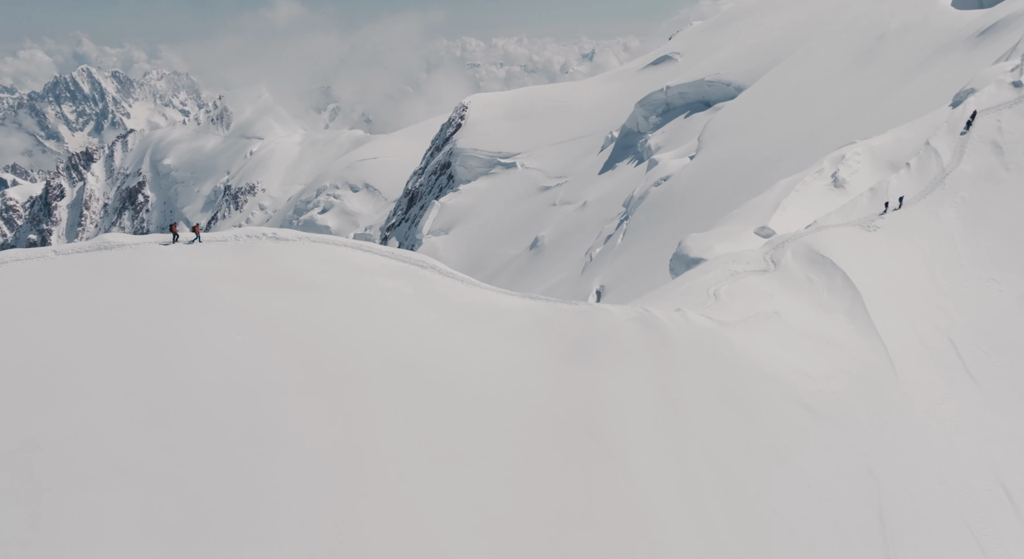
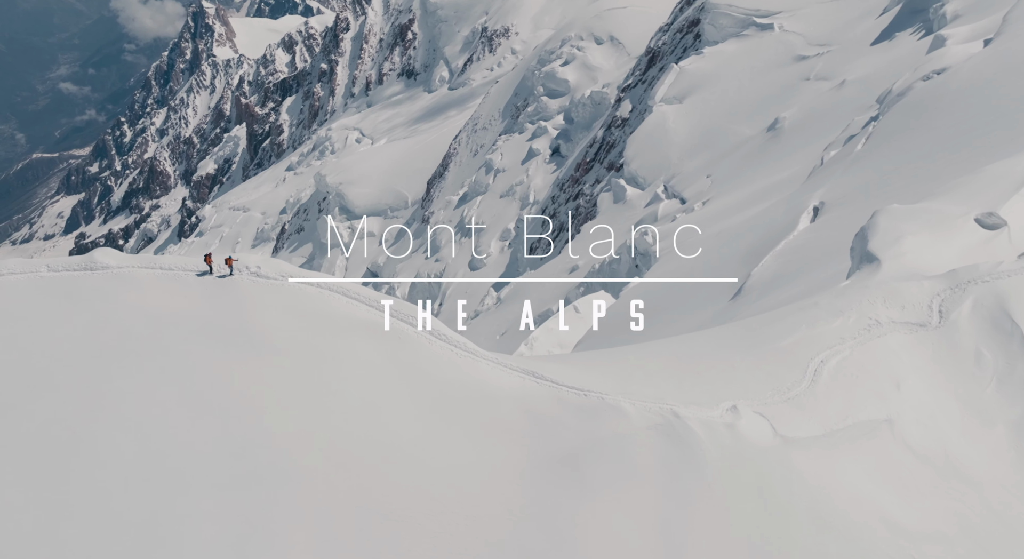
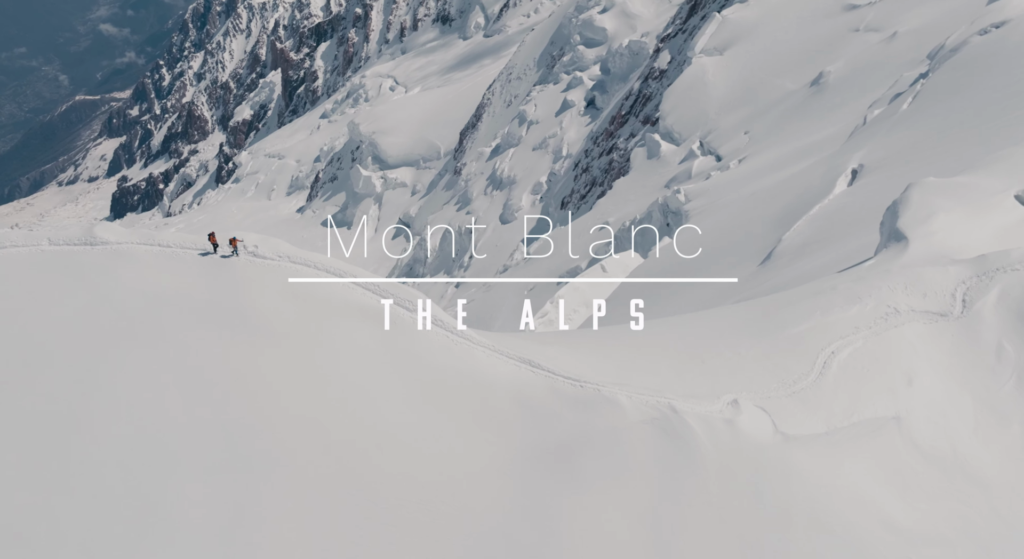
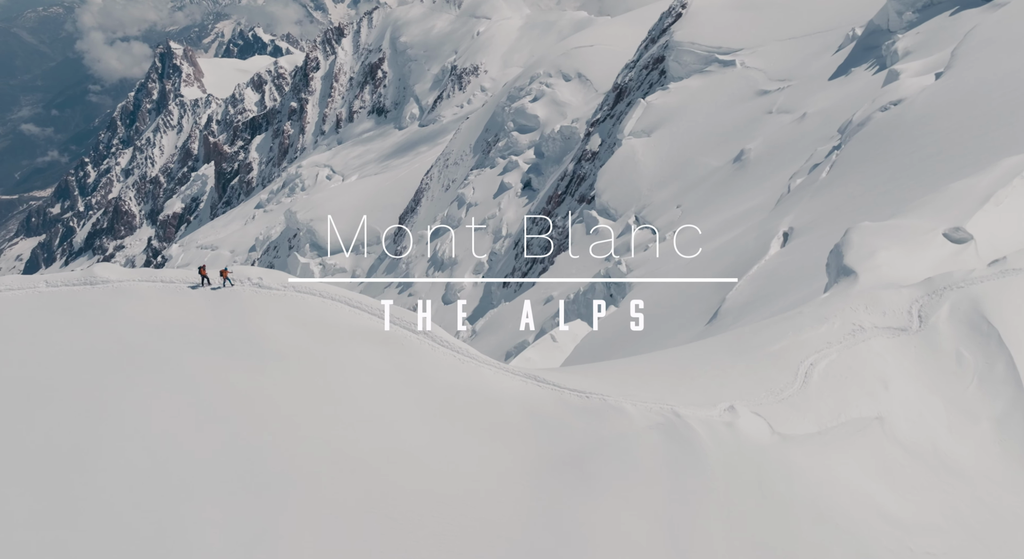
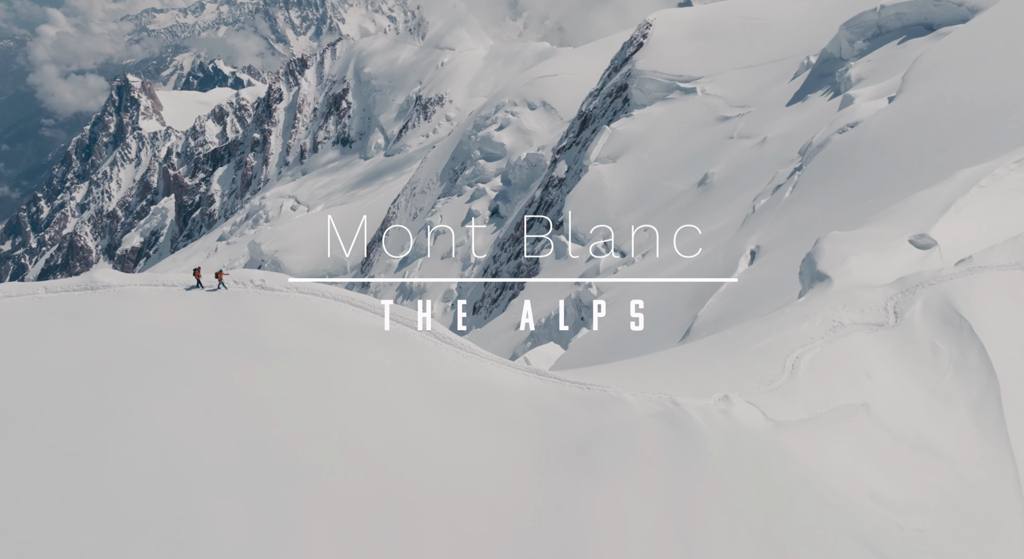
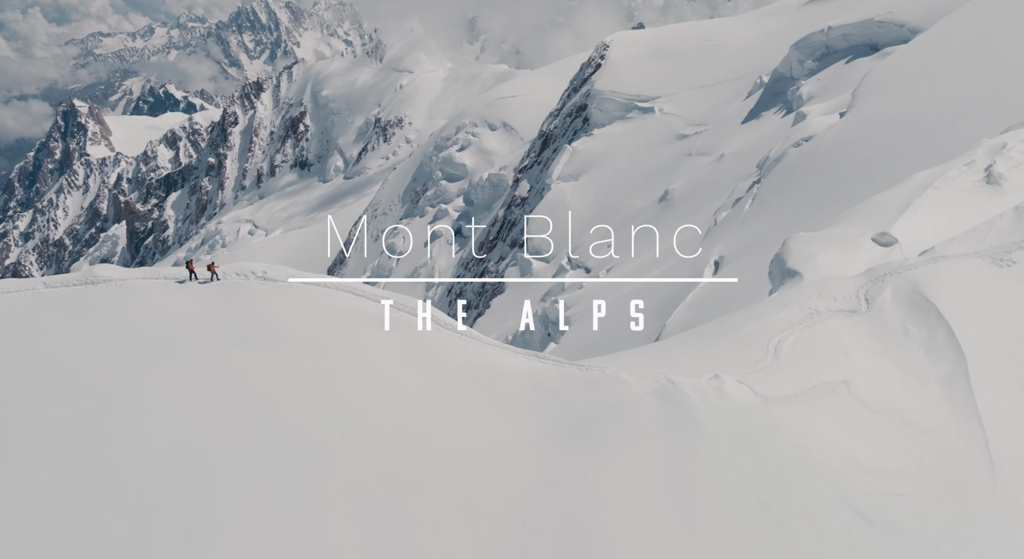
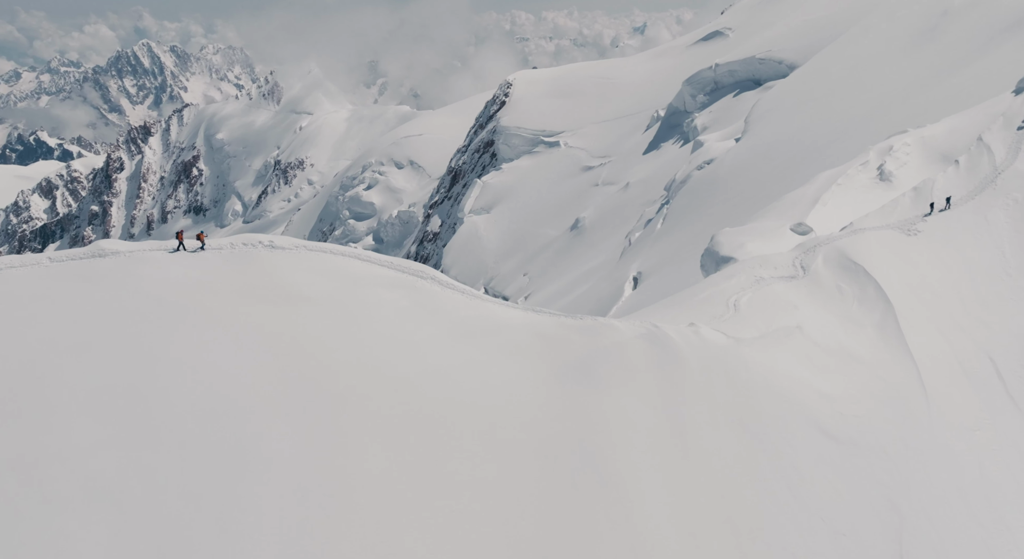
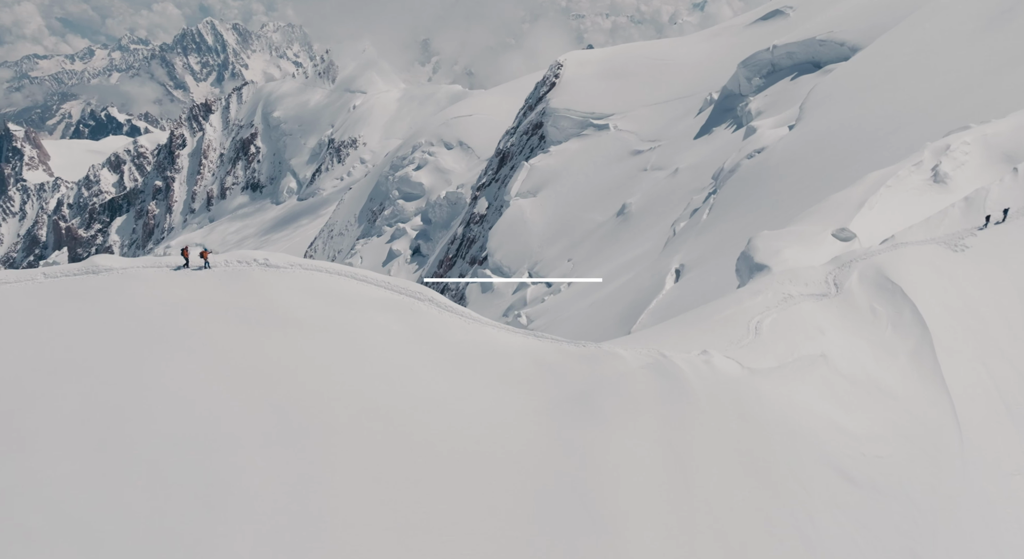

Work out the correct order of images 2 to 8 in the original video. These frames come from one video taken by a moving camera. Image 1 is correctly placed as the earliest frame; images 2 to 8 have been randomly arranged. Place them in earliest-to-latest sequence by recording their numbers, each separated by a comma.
7, 8, 6, 5, 4, 2, 3
